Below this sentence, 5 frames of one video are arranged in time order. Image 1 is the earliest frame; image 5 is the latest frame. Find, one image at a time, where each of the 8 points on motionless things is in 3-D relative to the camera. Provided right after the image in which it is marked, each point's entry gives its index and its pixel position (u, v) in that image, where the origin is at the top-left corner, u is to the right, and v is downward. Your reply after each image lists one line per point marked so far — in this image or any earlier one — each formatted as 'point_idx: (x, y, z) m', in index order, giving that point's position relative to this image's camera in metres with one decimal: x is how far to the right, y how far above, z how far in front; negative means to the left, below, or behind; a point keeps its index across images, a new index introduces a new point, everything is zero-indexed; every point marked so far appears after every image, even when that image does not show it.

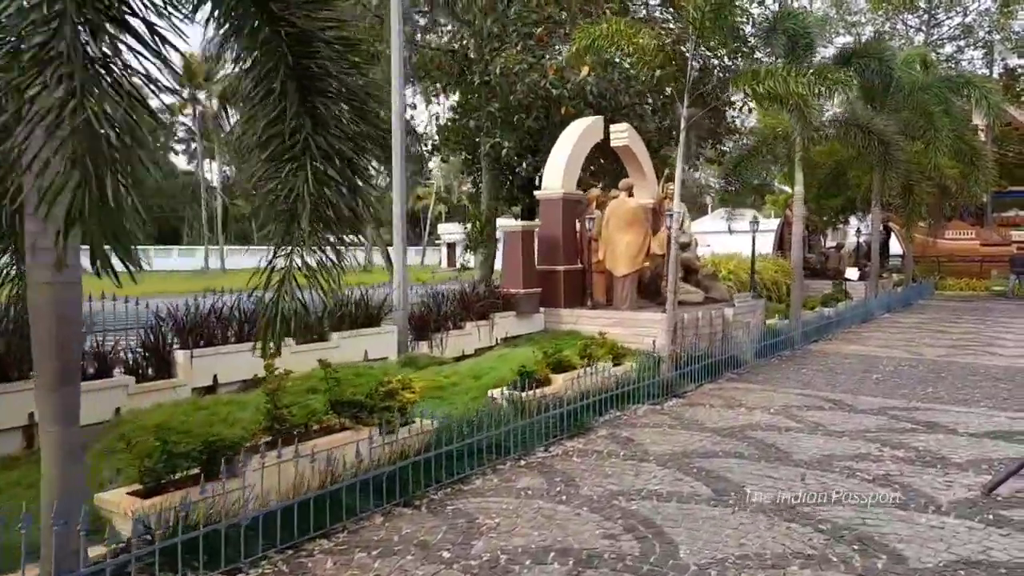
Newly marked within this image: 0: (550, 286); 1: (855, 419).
0: (+0.6, 0.0, +10.3) m
1: (+3.6, -1.4, +6.8) m
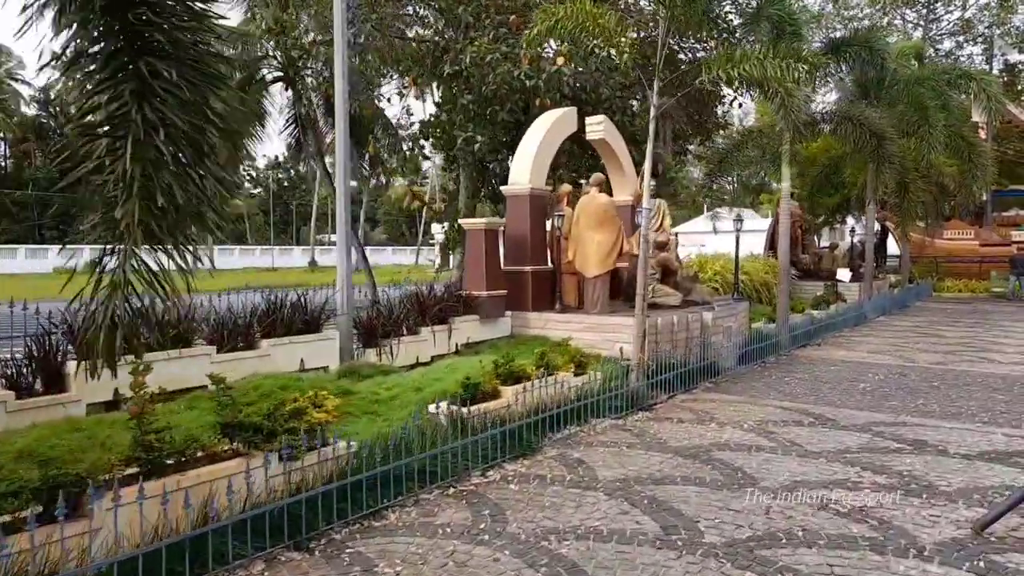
0: (+0.1, 0.0, +9.6) m
1: (+3.0, -1.4, +6.2) m
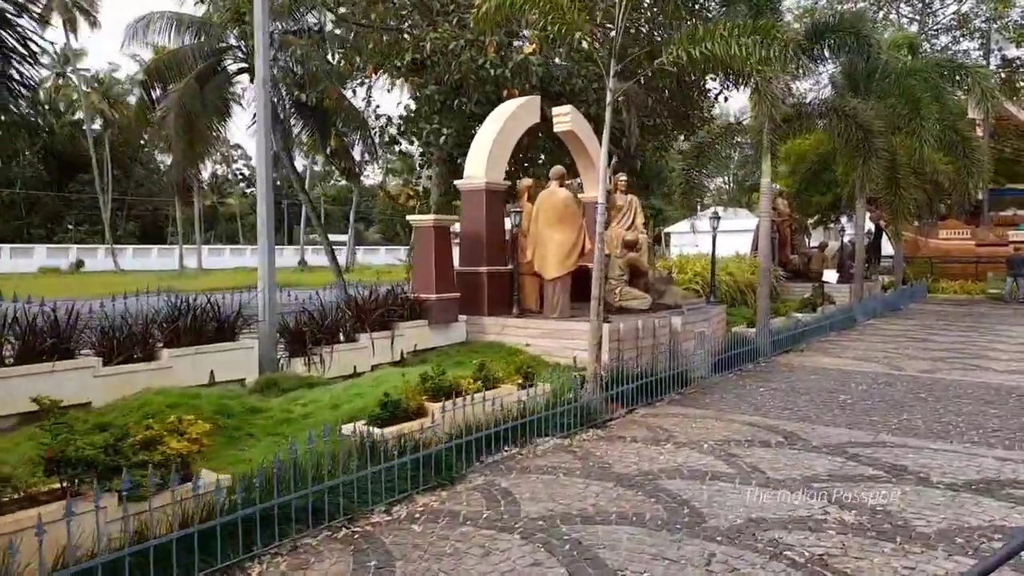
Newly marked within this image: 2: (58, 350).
0: (-0.5, 0.0, +8.9) m
1: (+2.4, -1.4, +5.5) m
2: (-3.7, -0.5, +5.4) m
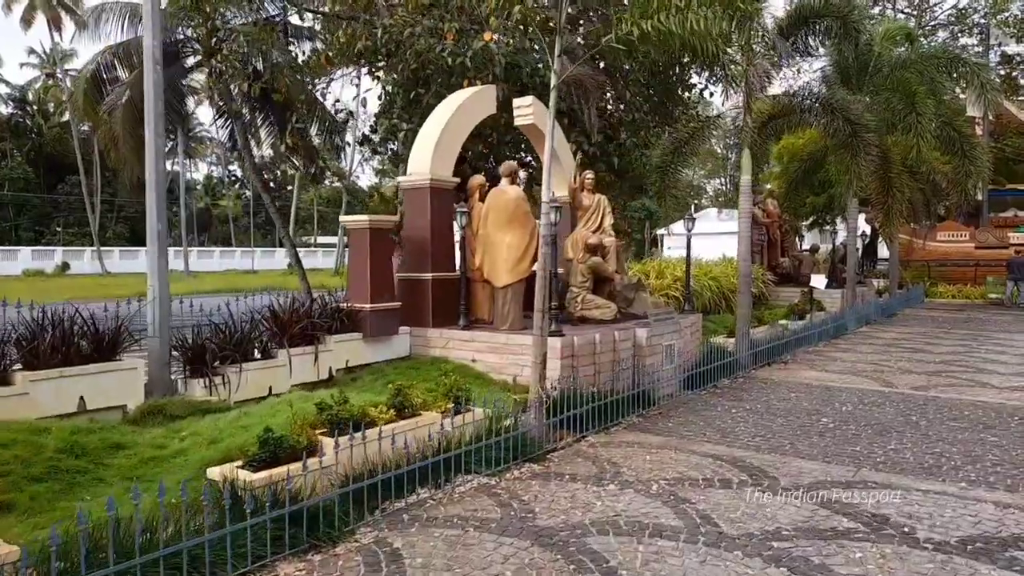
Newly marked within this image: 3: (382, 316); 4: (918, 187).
0: (-1.2, -0.1, +8.1) m
1: (+1.8, -1.5, +4.6) m
2: (-4.4, -0.6, +4.5) m
3: (-1.5, -0.3, +7.6) m
4: (+10.4, +2.6, +16.9) m
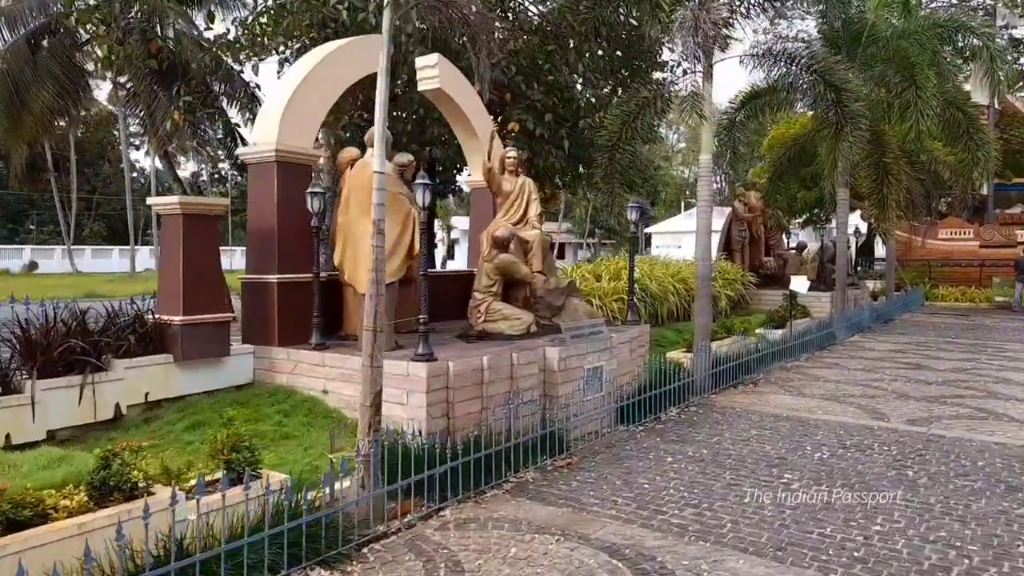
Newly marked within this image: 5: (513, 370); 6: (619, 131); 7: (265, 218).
0: (-2.4, -0.2, +6.2) m
1: (+0.6, -1.6, +2.7) m
2: (-5.5, -0.7, +2.6) m
3: (-2.7, -0.4, +5.7) m
4: (+9.3, +2.5, +15.0) m
5: (0.0, -0.7, +5.8) m
6: (+1.6, +2.4, +9.9) m
7: (-2.3, +0.7, +6.2) m
